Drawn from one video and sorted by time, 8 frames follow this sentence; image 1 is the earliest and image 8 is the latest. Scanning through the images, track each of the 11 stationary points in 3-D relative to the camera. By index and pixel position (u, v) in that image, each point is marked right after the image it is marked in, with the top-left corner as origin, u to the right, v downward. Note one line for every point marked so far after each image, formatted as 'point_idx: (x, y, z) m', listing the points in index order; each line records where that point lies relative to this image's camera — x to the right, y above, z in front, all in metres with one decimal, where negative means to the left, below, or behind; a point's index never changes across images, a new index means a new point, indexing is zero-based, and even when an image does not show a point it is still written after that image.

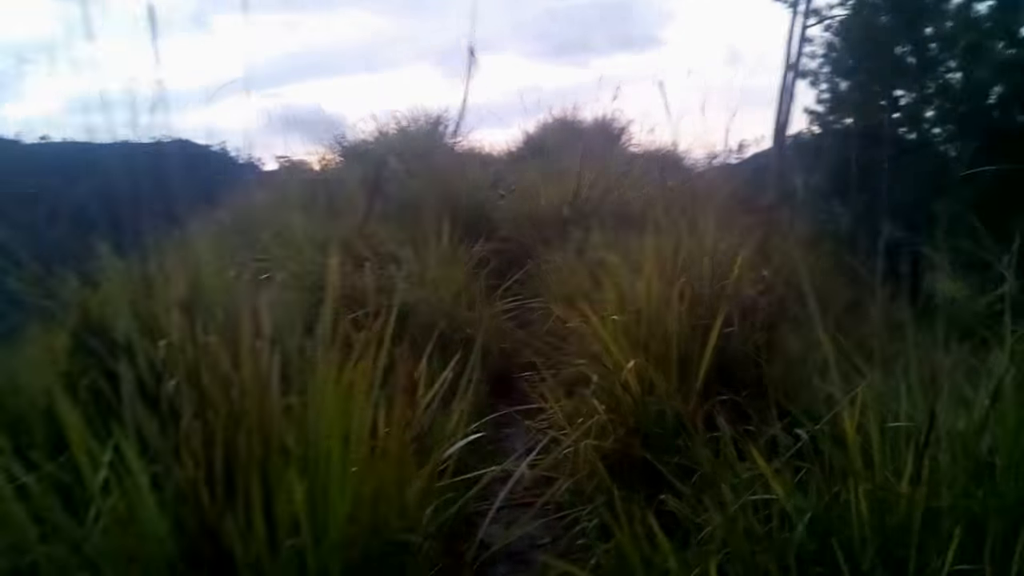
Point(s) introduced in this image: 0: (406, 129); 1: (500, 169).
0: (-0.7, +1.0, +6.5) m
1: (-0.1, +0.7, +6.4) m
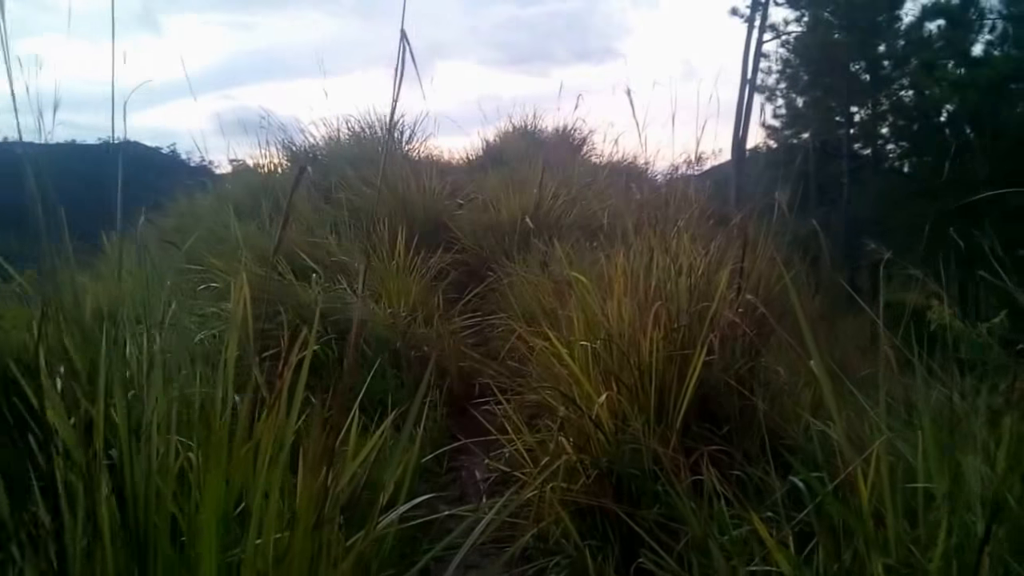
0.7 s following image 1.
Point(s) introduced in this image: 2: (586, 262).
0: (-0.9, +1.0, +6.3) m
1: (-0.3, +0.7, +6.2) m
2: (+0.2, +0.1, +3.3) m
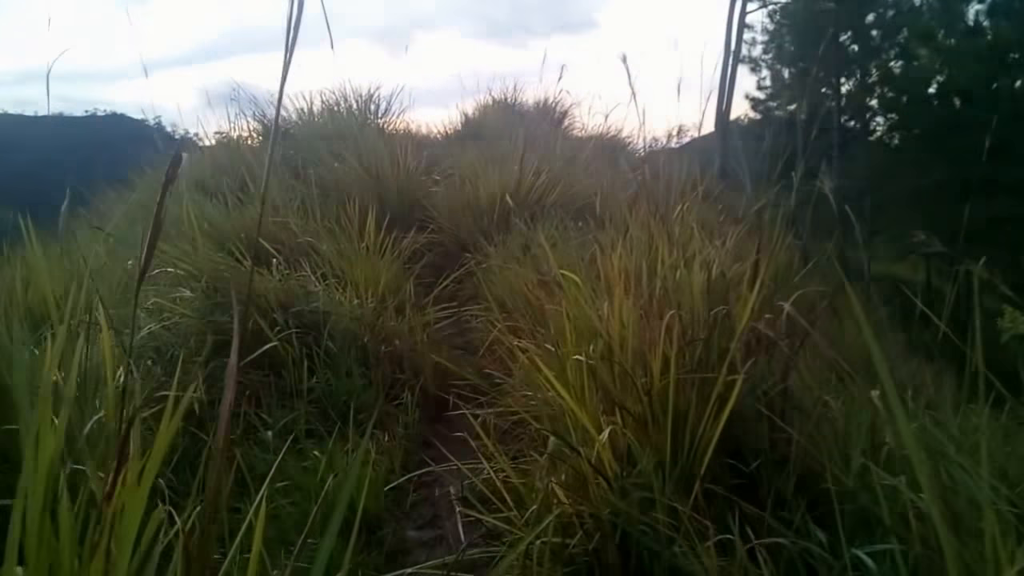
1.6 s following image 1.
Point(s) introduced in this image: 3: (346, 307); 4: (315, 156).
0: (-1.0, +1.1, +5.9) m
1: (-0.4, +0.8, +5.9) m
2: (+0.2, +0.1, +3.0) m
3: (-0.5, -0.1, +2.9) m
4: (-1.0, +0.7, +5.1) m
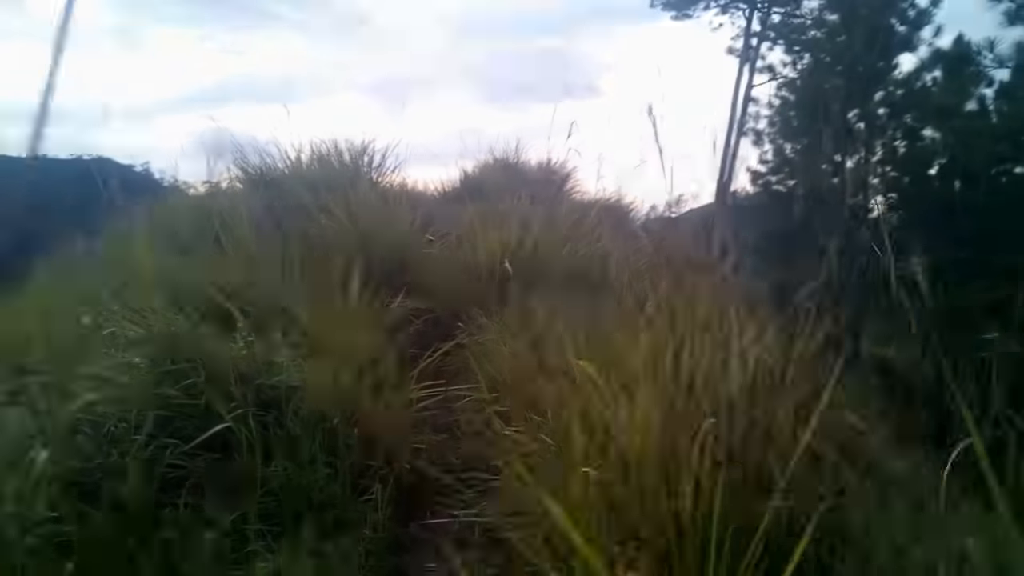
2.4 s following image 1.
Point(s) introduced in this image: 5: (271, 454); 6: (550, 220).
0: (-1.0, +0.7, +5.6) m
1: (-0.4, +0.4, +5.6) m
2: (+0.2, -0.1, +2.7) m
3: (-0.5, -0.2, +2.5) m
4: (-1.0, +0.4, +4.8) m
5: (-0.5, -0.4, +2.3) m
6: (+0.2, +0.3, +4.9) m
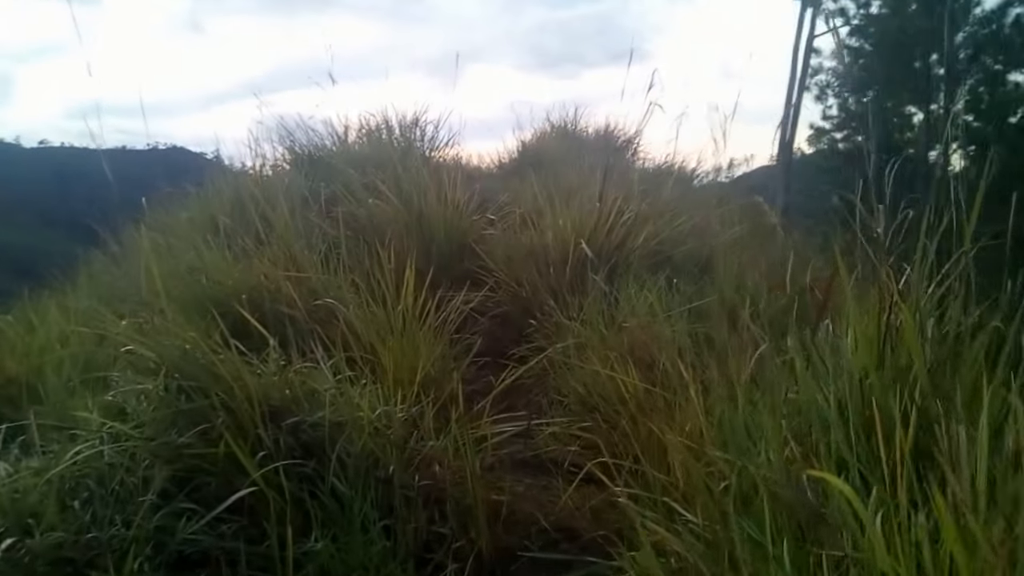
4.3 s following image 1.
0: (-0.7, +0.8, +5.1) m
1: (-0.1, +0.5, +5.0) m
2: (+0.4, -0.1, +2.1) m
3: (-0.3, -0.3, +2.0) m
4: (-0.7, +0.4, +4.2) m
5: (-0.4, -0.4, +1.8) m
6: (+0.5, +0.4, +4.3) m
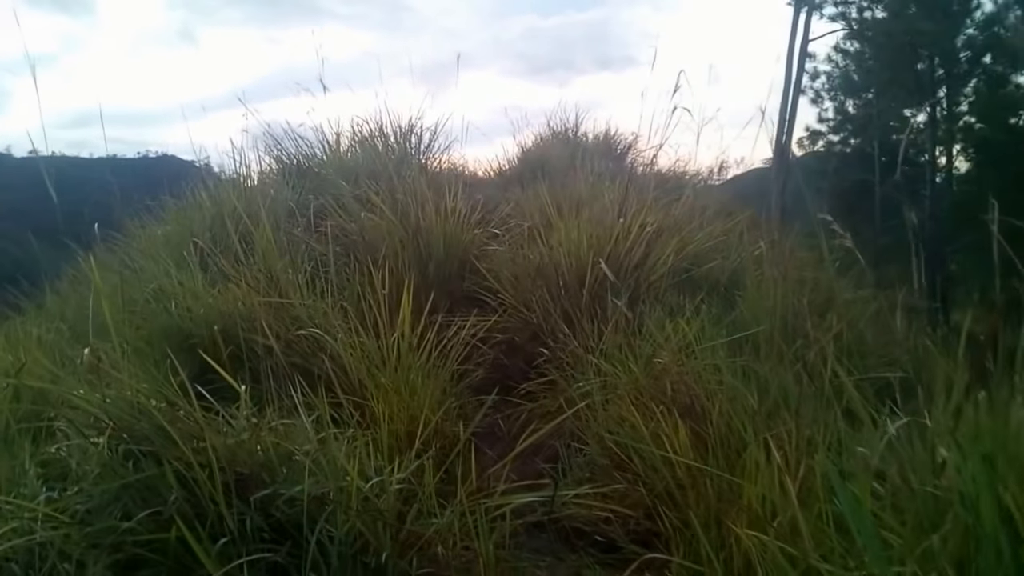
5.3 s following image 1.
0: (-0.7, +0.7, +4.7) m
1: (-0.1, +0.4, +4.7) m
2: (+0.4, -0.1, +1.7) m
3: (-0.3, -0.3, +1.7) m
4: (-0.7, +0.3, +3.9) m
5: (-0.3, -0.5, +1.5) m
6: (+0.5, +0.3, +4.0) m
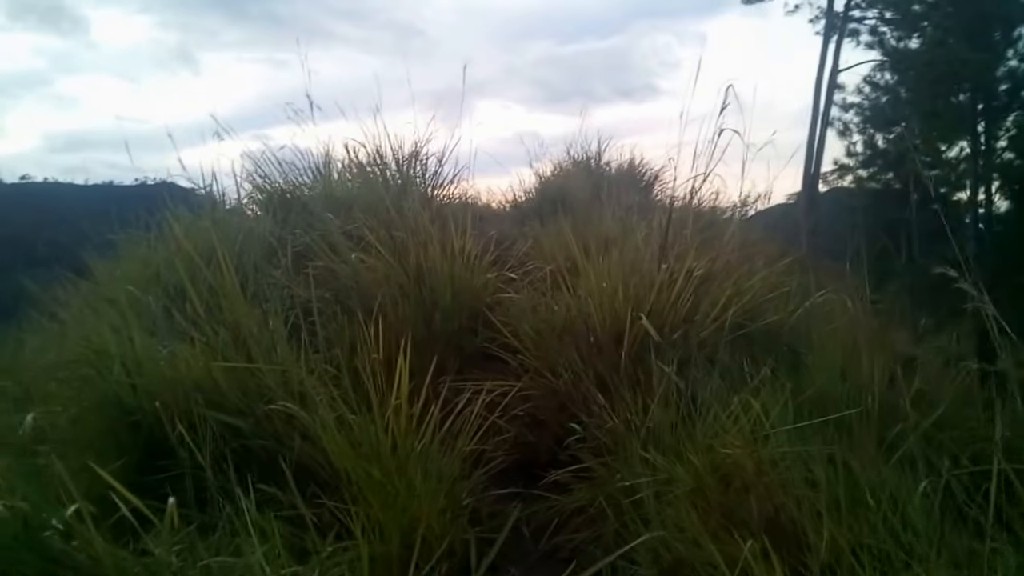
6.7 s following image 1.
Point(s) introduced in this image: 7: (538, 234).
0: (-0.6, +0.5, +4.2) m
1: (0.0, +0.2, +4.1) m
2: (+0.4, -0.3, +1.2) m
3: (-0.2, -0.4, +1.1) m
4: (-0.6, +0.2, +3.3) m
5: (-0.3, -0.6, +0.9) m
6: (+0.6, +0.2, +3.4) m
7: (+0.1, +0.2, +3.9) m
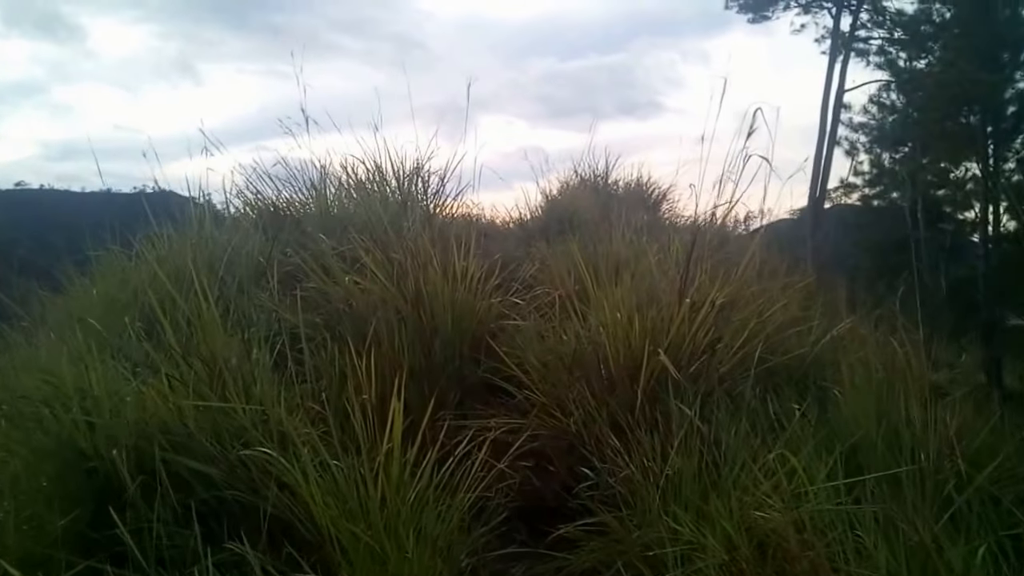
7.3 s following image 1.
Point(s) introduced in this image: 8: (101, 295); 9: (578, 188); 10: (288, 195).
0: (-0.6, +0.4, +4.0) m
1: (0.0, +0.1, +3.9) m
2: (+0.4, -0.3, +0.9) m
3: (-0.2, -0.5, +0.9) m
4: (-0.6, +0.1, +3.1) m
5: (-0.3, -0.6, +0.7) m
6: (+0.6, +0.1, +3.2) m
7: (+0.1, +0.1, +3.7) m
8: (-1.2, 0.0, +3.0) m
9: (+0.4, +0.5, +5.5) m
10: (-0.8, +0.3, +3.8) m
